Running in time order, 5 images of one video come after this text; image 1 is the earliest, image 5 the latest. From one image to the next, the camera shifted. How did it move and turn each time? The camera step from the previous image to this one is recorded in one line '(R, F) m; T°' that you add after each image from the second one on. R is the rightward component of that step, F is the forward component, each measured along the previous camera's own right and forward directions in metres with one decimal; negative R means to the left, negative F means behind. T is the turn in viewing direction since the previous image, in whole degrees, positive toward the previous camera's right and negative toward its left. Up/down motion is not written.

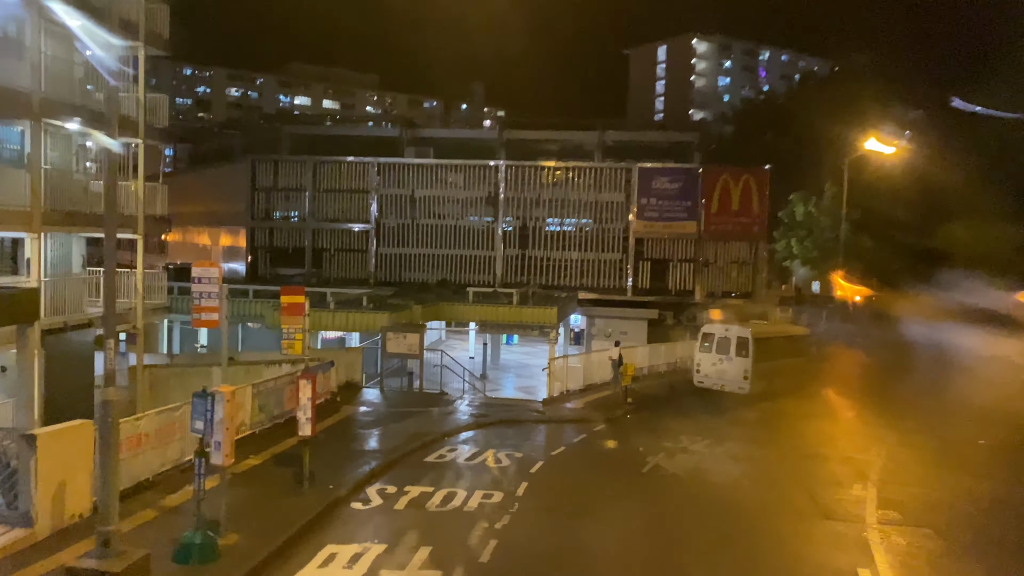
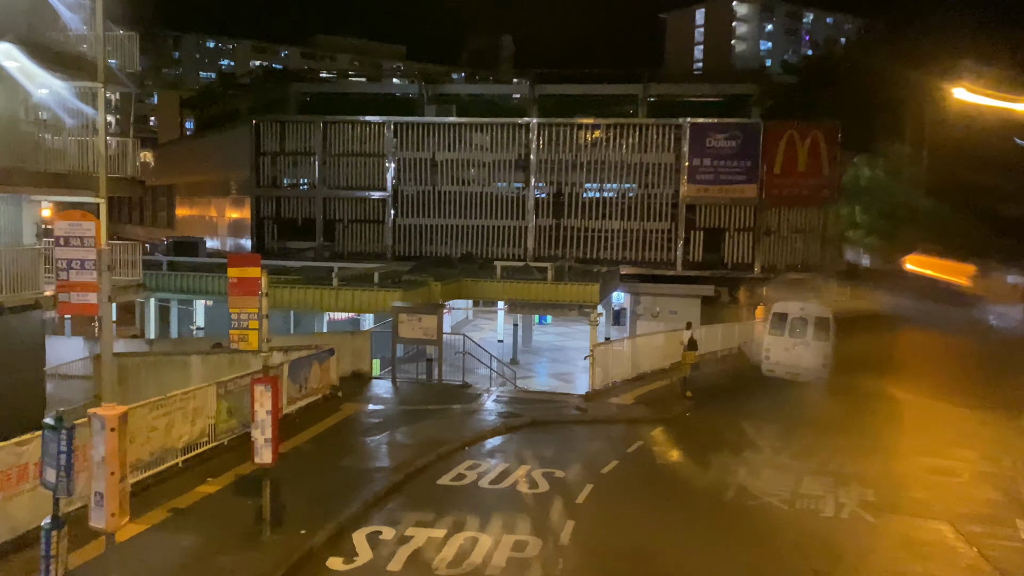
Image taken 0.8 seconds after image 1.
(-0.1, +3.0) m; -2°
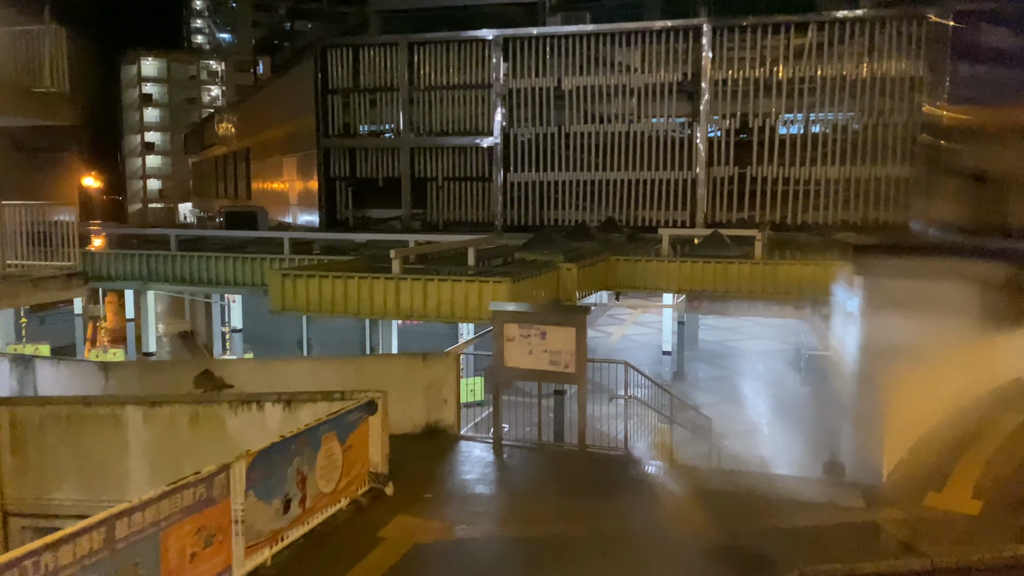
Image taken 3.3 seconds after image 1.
(-0.8, +7.2) m; -8°
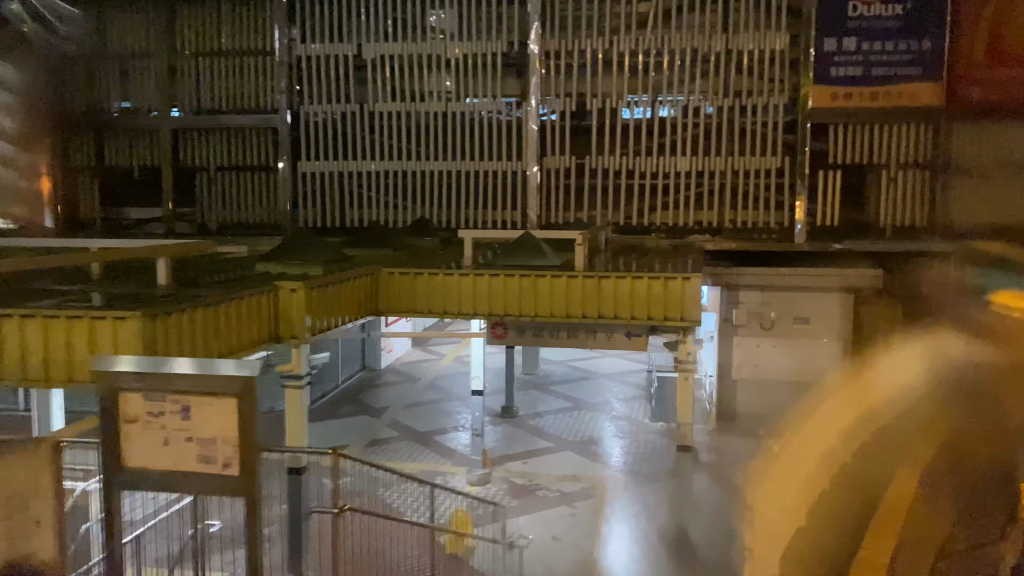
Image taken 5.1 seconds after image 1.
(+1.5, +3.3) m; +8°
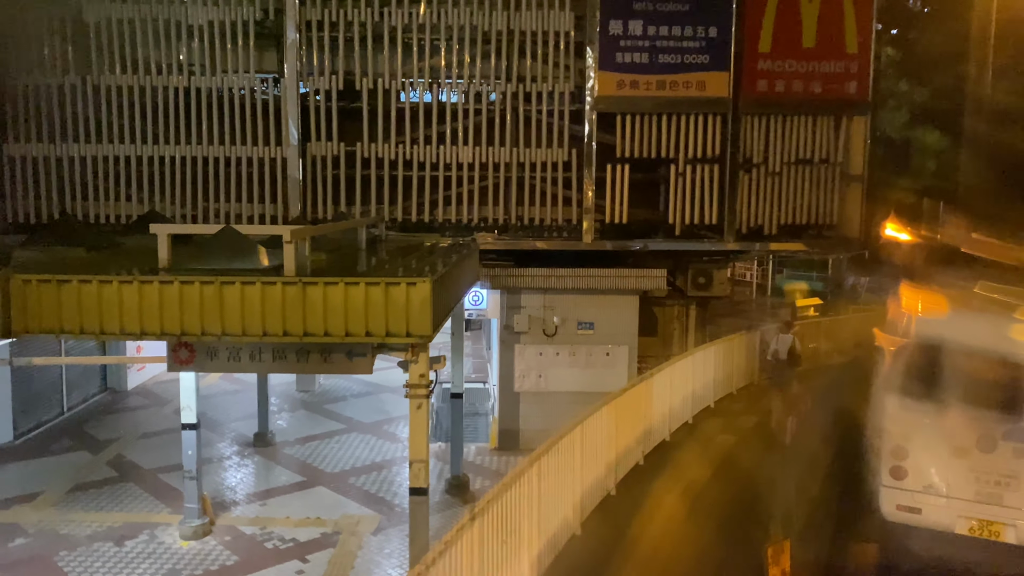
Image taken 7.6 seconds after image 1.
(+1.2, +1.4) m; +11°
